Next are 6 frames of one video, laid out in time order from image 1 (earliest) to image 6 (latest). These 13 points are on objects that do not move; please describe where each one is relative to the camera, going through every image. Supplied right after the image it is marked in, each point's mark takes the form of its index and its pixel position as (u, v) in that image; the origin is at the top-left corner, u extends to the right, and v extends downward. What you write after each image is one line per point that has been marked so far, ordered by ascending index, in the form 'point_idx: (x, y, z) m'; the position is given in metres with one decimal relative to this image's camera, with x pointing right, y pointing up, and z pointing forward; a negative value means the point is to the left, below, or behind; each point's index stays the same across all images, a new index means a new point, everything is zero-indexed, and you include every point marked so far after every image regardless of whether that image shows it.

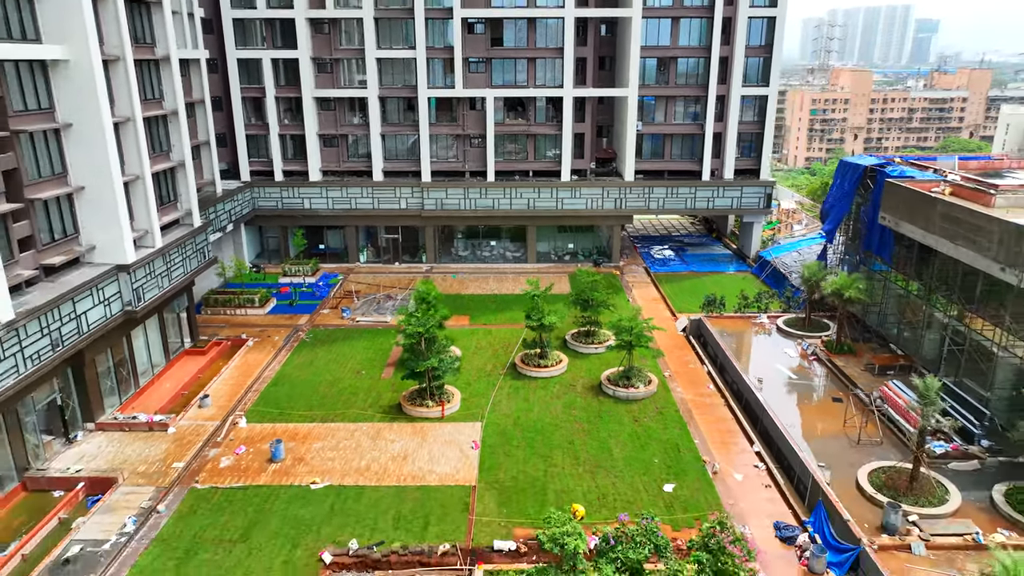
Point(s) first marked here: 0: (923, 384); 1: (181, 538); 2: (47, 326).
0: (+9.1, -2.1, +17.2) m
1: (-7.3, -5.4, +17.1) m
2: (-11.4, -0.9, +18.8) m
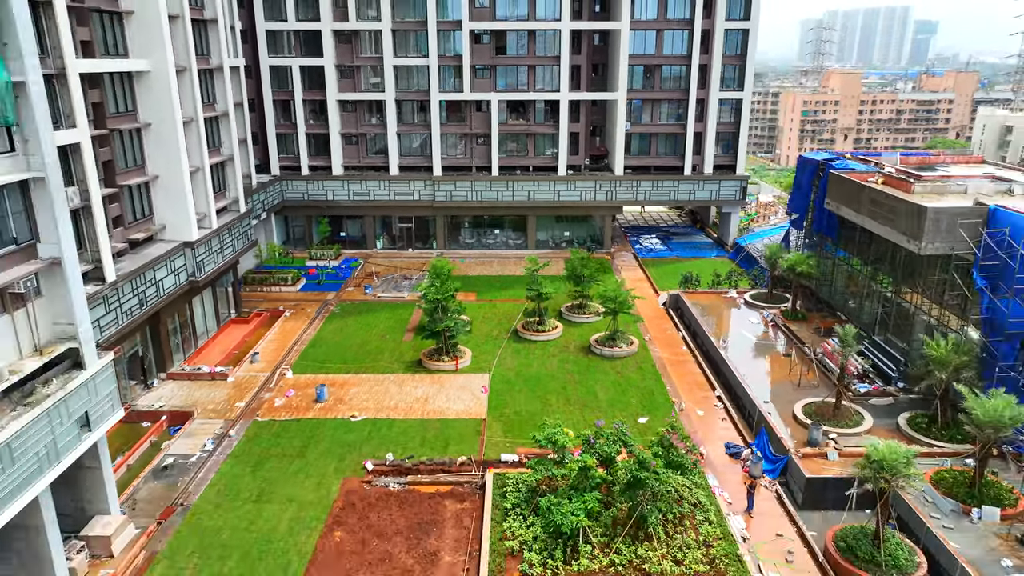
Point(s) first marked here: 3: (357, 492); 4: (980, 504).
0: (+9.2, -1.2, +21.5) m
1: (-7.2, -4.5, +21.4) m
2: (-11.3, 0.0, +23.1) m
3: (-3.9, -5.1, +19.4) m
4: (+10.2, -4.7, +16.8) m
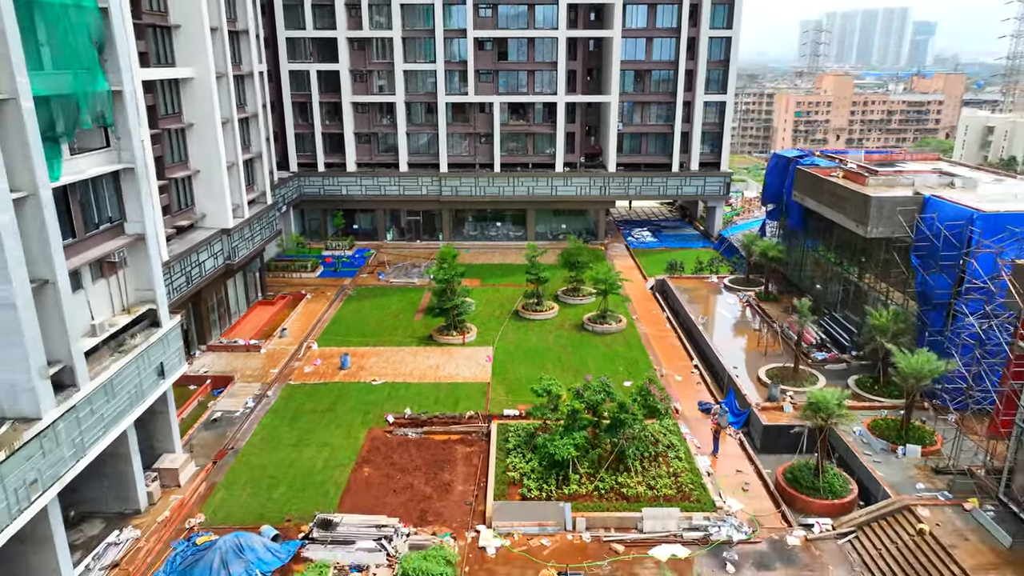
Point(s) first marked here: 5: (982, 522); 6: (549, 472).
0: (+9.3, -0.5, +24.8) m
1: (-7.2, -3.8, +24.6) m
2: (-11.2, +0.7, +26.4) m
3: (-3.8, -4.4, +22.6) m
4: (+10.3, -4.0, +20.0) m
5: (+10.3, -5.1, +16.9) m
6: (+1.0, -4.7, +19.8) m
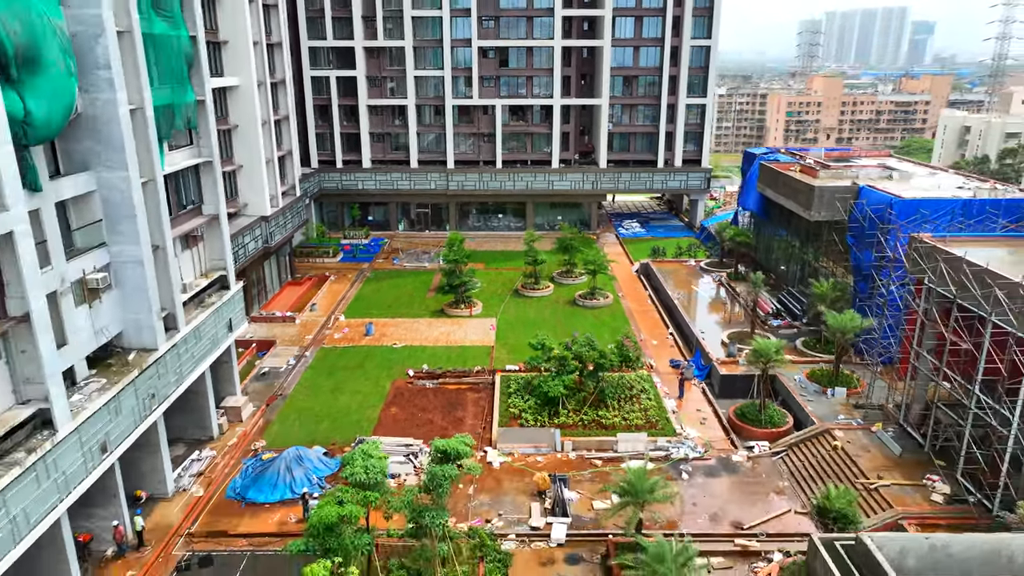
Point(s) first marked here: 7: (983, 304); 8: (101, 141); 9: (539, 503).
0: (+9.3, +0.4, +29.4) m
1: (-7.1, -2.9, +29.2) m
2: (-11.2, +1.6, +31.0) m
3: (-3.8, -3.5, +27.2) m
4: (+10.3, -3.1, +24.6) m
5: (+10.4, -4.2, +21.5) m
6: (+1.0, -3.8, +24.3) m
7: (+11.0, -0.4, +17.7) m
8: (-9.0, +3.2, +16.9) m
9: (+0.7, -5.5, +19.7) m
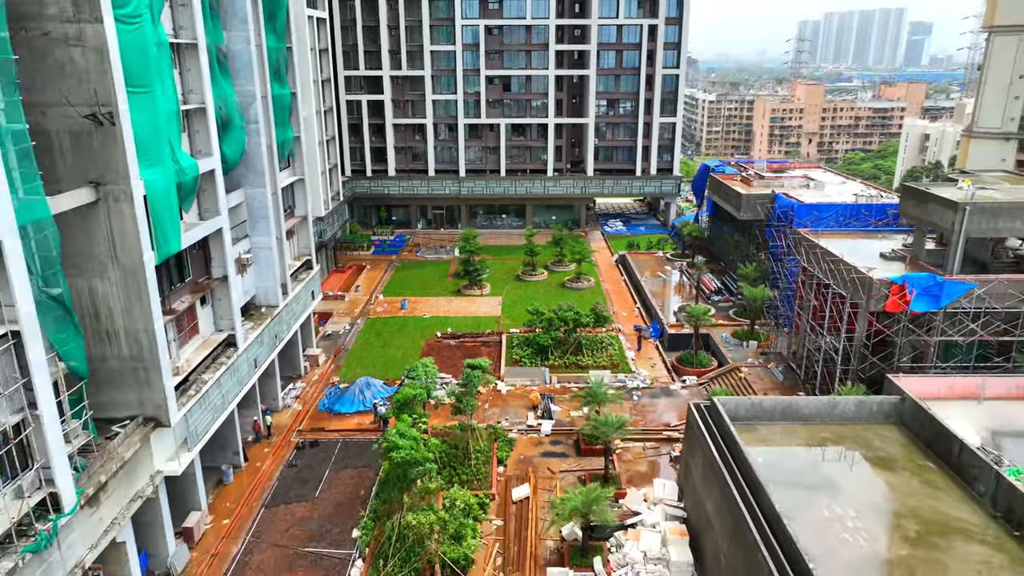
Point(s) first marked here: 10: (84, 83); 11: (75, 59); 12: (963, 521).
0: (+9.4, +1.3, +38.7) m
1: (-7.0, -2.1, +38.5) m
2: (-11.1, +2.4, +40.3) m
3: (-3.7, -2.6, +36.5) m
4: (+10.4, -2.3, +33.9) m
5: (+10.5, -3.4, +30.8) m
6: (+1.1, -3.0, +33.7) m
7: (+11.1, +0.5, +27.0) m
8: (-8.9, +4.1, +26.2) m
9: (+0.8, -4.7, +29.0) m
10: (-9.2, +4.4, +16.5) m
11: (-9.2, +4.8, +16.3) m
12: (+9.9, -5.1, +16.8) m
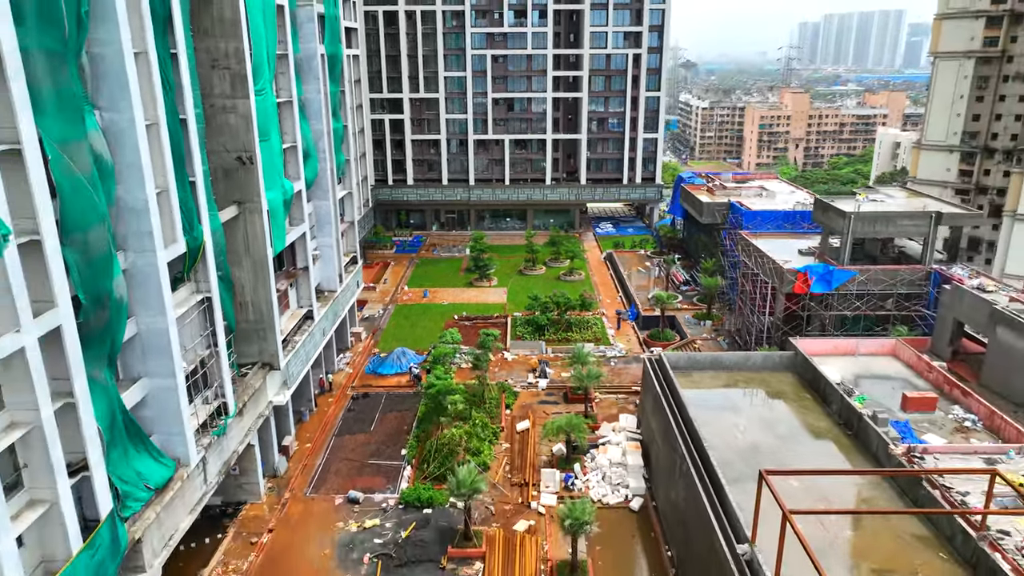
0: (+9.6, +1.8, +47.1) m
1: (-6.8, -1.6, +47.0) m
2: (-10.9, +2.9, +48.8) m
3: (-3.5, -2.1, +45.0) m
4: (+10.6, -1.7, +42.3) m
5: (+10.7, -2.9, +39.2) m
6: (+1.3, -2.5, +42.1) m
7: (+11.3, +1.0, +35.4) m
8: (-8.7, +4.6, +34.7) m
9: (+1.0, -4.2, +37.4) m
10: (-9.0, +4.9, +24.9) m
11: (-9.1, +5.4, +24.8) m
12: (+10.0, -4.6, +25.2) m
